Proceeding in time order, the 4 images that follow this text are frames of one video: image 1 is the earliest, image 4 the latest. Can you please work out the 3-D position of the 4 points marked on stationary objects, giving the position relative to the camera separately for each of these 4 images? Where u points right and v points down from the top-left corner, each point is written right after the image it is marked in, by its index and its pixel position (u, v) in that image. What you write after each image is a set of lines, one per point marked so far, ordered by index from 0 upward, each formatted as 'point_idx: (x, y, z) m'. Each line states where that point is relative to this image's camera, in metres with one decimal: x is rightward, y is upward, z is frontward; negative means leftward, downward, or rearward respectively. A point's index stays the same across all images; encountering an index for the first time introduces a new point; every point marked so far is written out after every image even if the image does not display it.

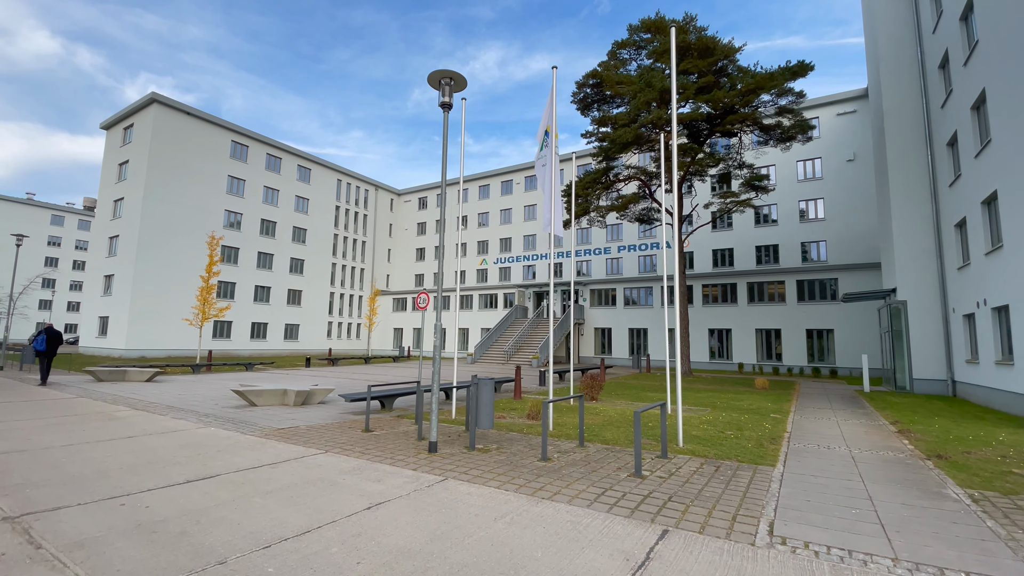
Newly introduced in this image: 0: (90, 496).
0: (-4.2, -2.1, +4.5) m
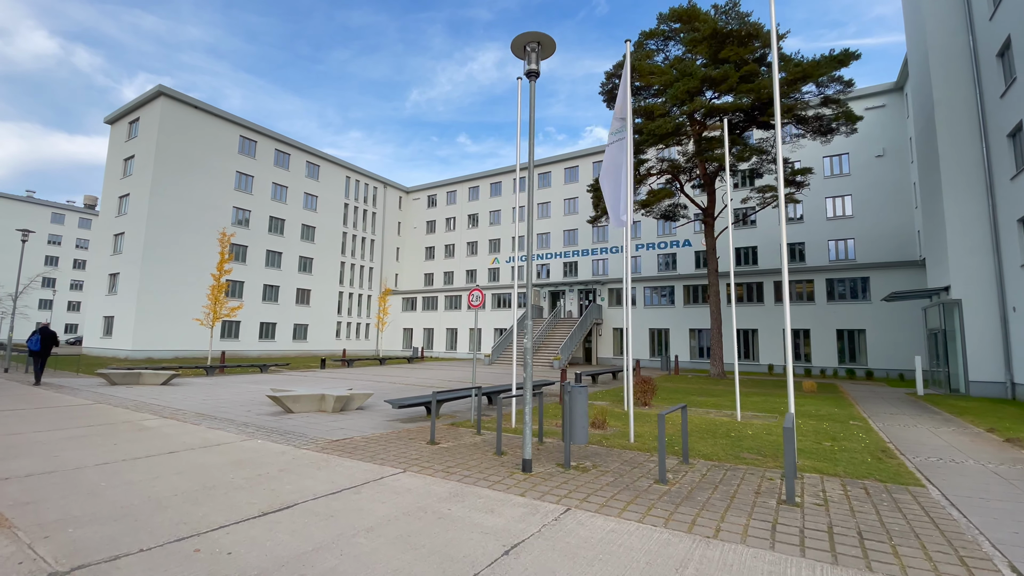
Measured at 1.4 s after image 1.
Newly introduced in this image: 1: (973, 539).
0: (-2.9, -2.0, +3.5) m
1: (+4.2, -2.3, +4.1) m
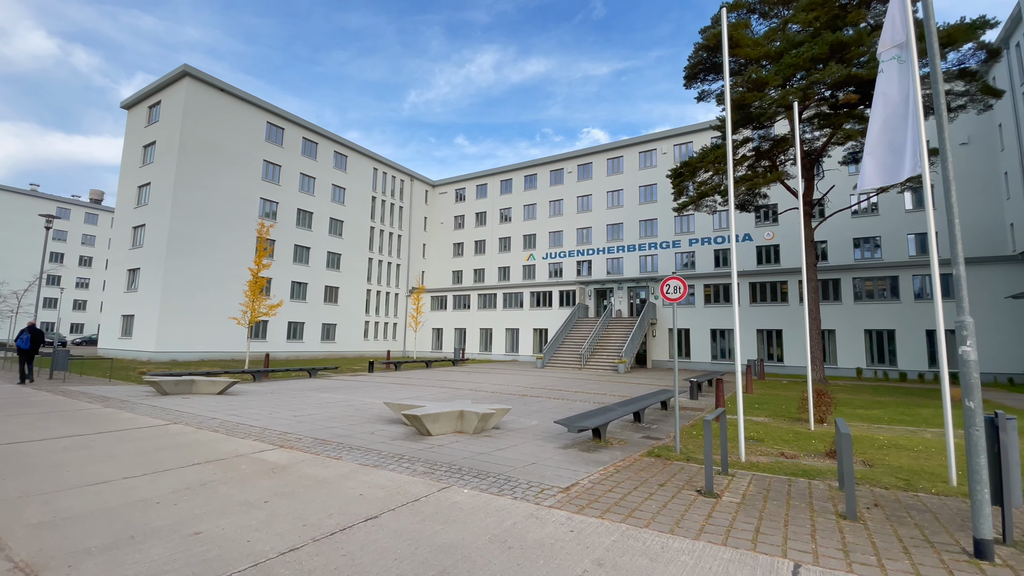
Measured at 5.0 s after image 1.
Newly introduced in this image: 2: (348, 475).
0: (+0.6, -1.7, +1.3) m
1: (+7.7, -2.1, +1.9) m
2: (-1.9, -2.1, +5.1) m
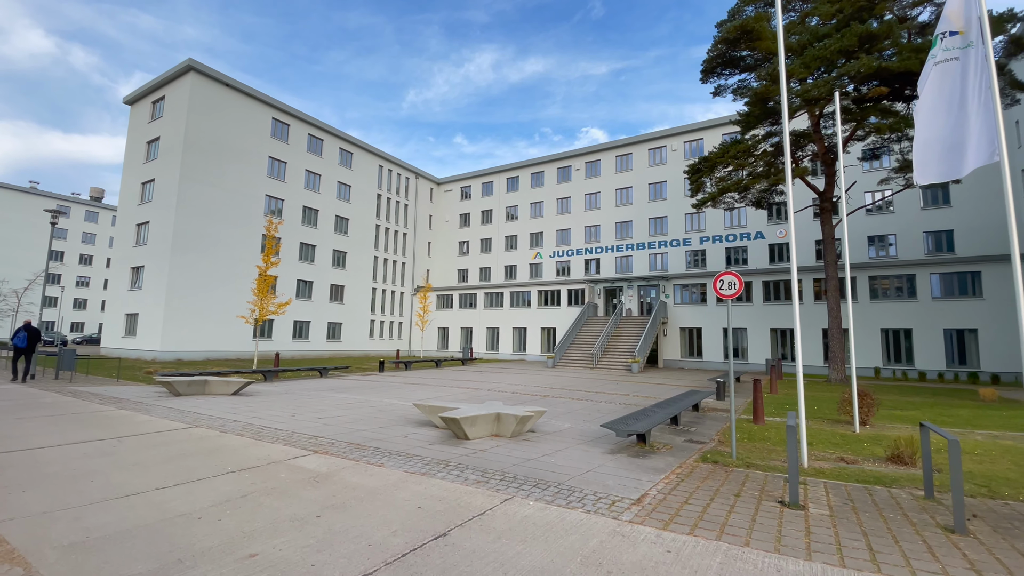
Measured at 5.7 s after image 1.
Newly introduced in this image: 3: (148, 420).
0: (+1.3, -1.7, +0.9) m
1: (+8.3, -2.0, +1.5) m
2: (-1.2, -2.1, +4.7) m
3: (-6.6, -2.4, +8.1) m
